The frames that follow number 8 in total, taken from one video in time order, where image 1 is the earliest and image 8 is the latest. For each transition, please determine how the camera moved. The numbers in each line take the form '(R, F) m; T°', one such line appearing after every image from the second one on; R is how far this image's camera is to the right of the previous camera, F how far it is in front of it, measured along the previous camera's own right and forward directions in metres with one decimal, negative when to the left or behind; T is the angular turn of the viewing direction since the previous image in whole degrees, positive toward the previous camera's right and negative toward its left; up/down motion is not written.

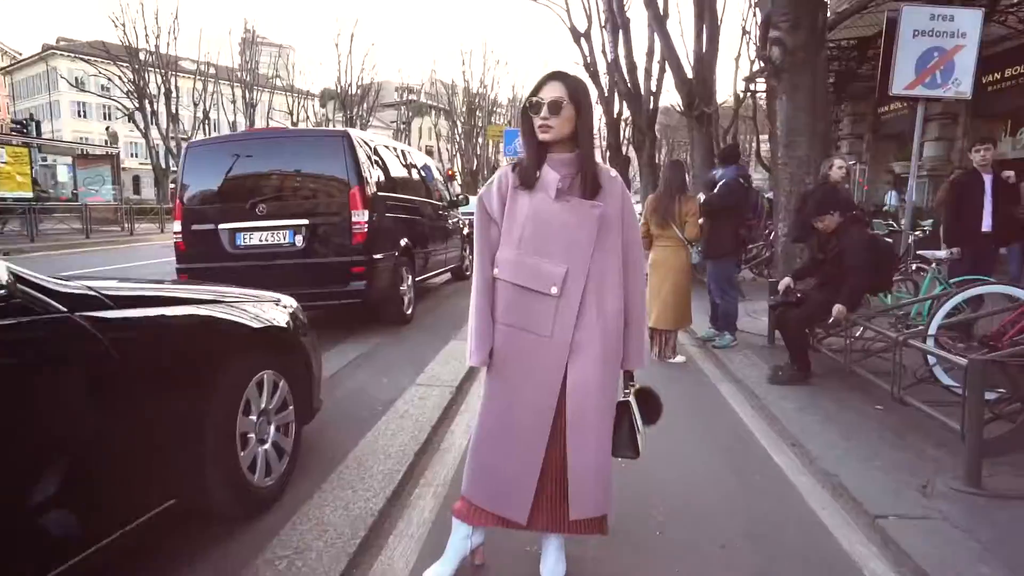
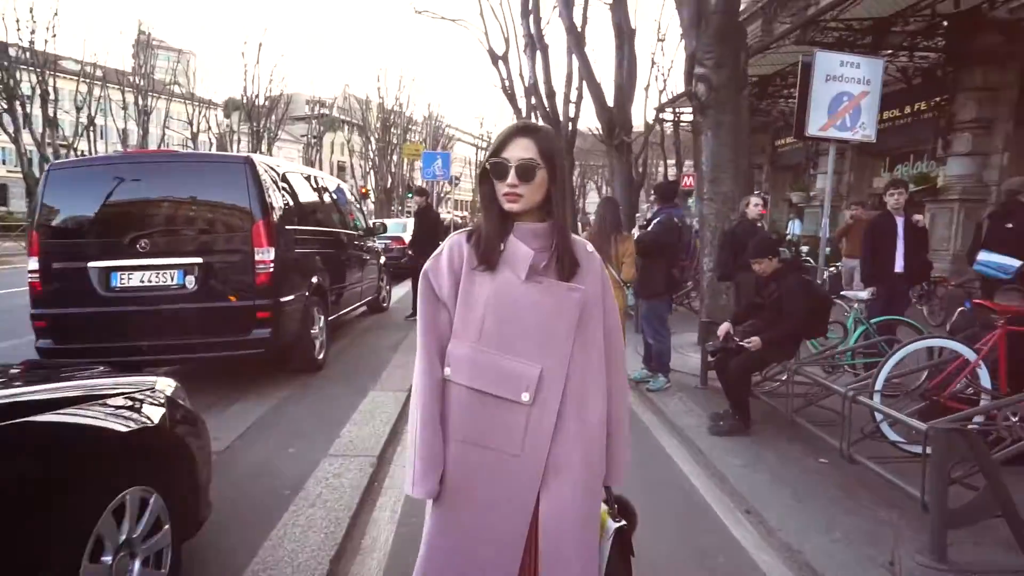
(-0.1, +0.5) m; +8°
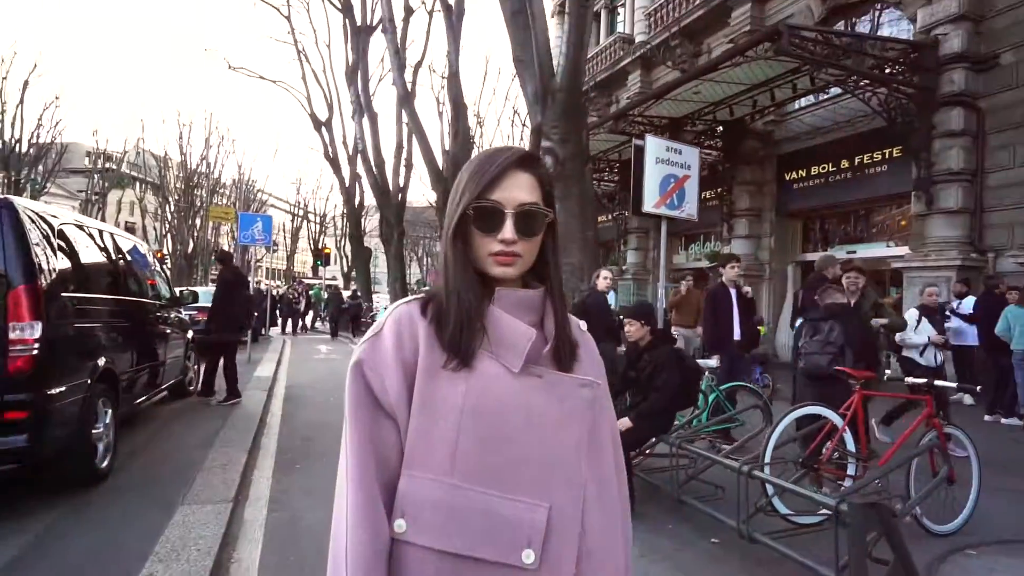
(-0.3, +0.6) m; +18°
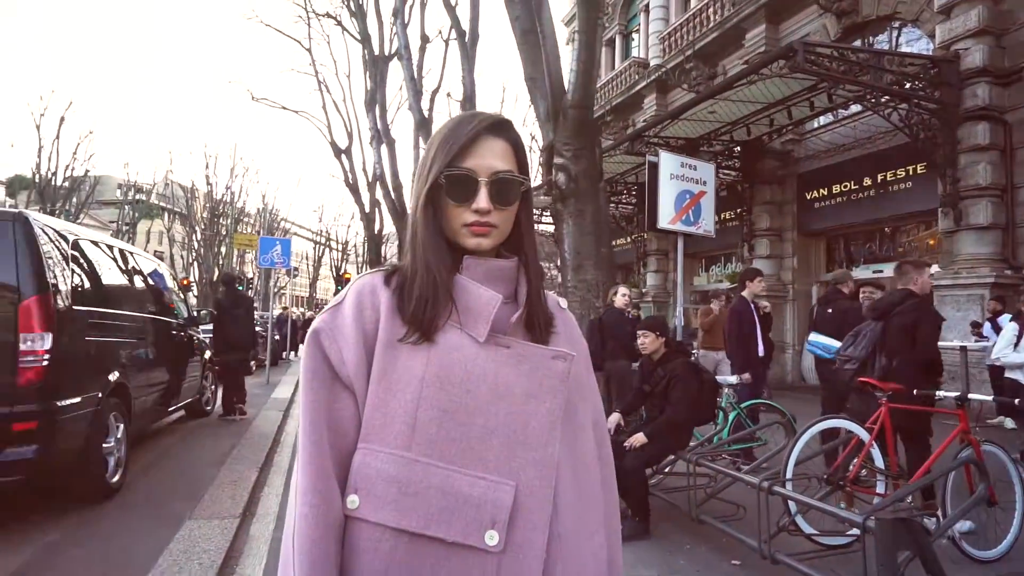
(+0.1, +0.1) m; -2°
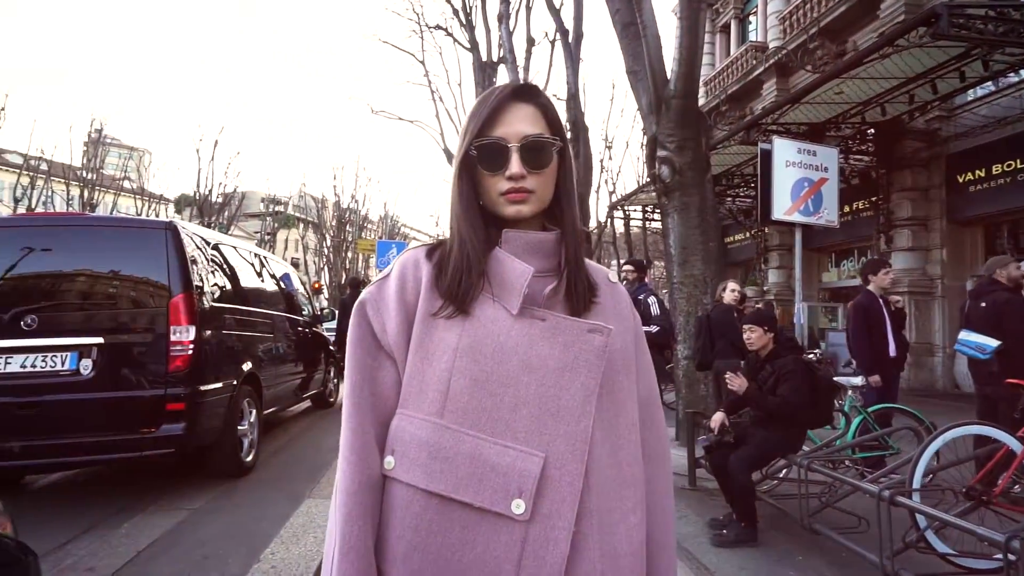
(+0.1, 0.0) m; -11°
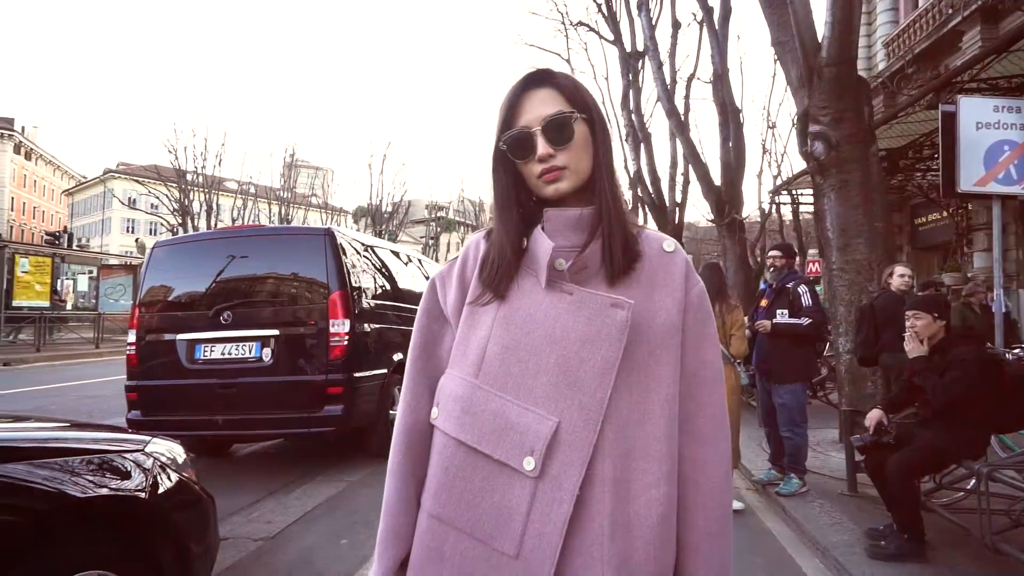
(+0.2, 0.0) m; -15°
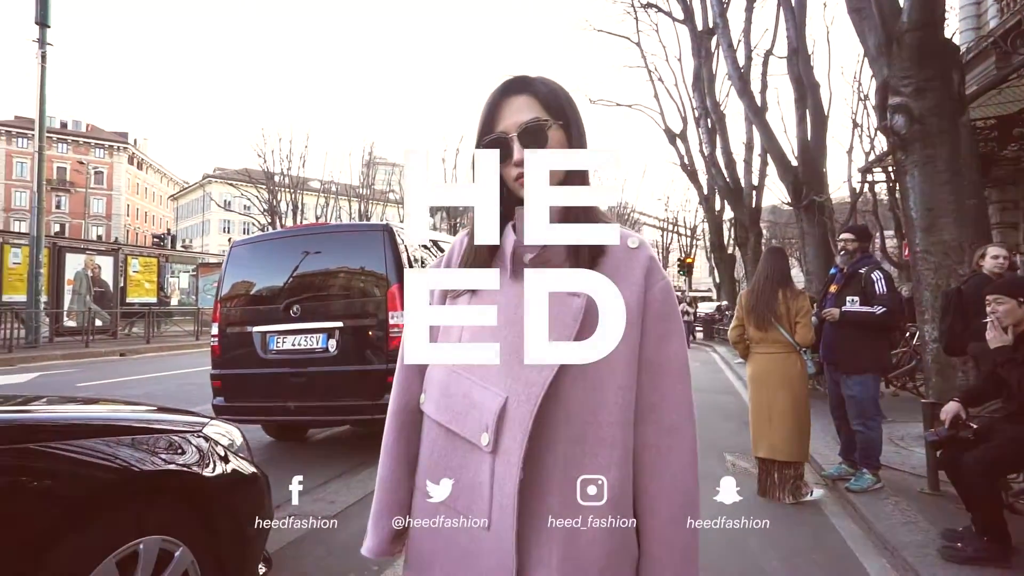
(+0.2, 0.0) m; -7°
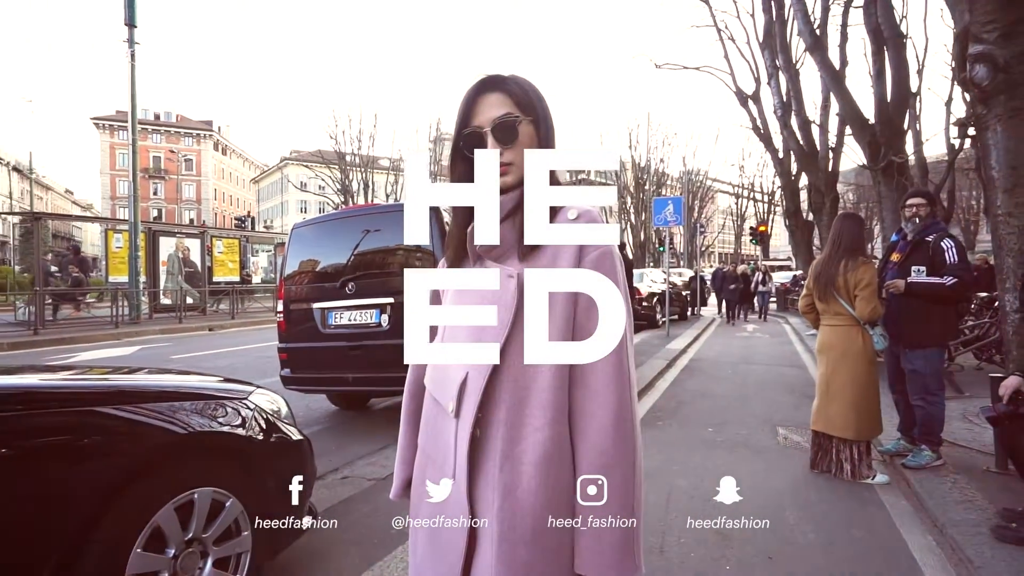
(+0.2, -0.1) m; -7°
